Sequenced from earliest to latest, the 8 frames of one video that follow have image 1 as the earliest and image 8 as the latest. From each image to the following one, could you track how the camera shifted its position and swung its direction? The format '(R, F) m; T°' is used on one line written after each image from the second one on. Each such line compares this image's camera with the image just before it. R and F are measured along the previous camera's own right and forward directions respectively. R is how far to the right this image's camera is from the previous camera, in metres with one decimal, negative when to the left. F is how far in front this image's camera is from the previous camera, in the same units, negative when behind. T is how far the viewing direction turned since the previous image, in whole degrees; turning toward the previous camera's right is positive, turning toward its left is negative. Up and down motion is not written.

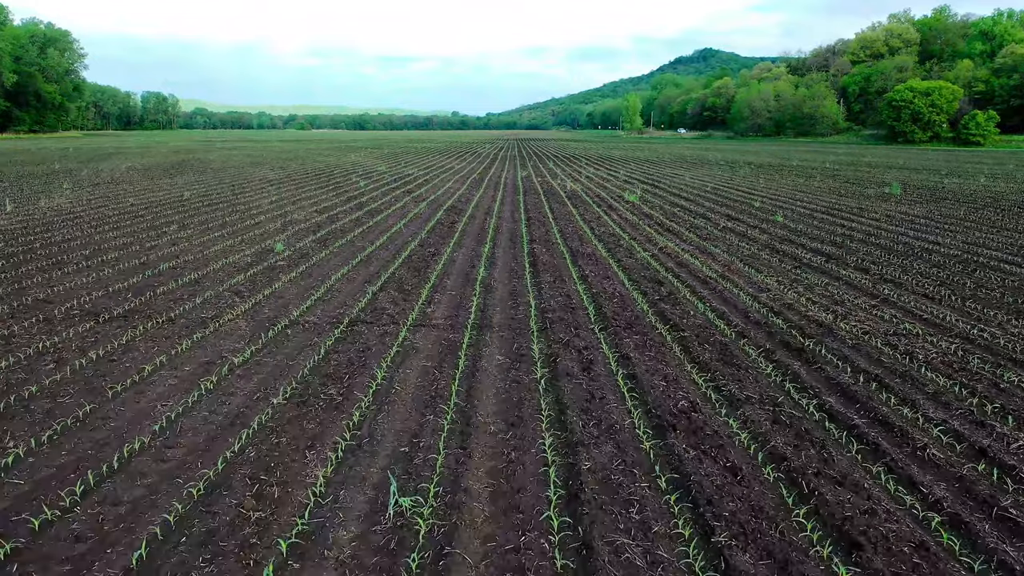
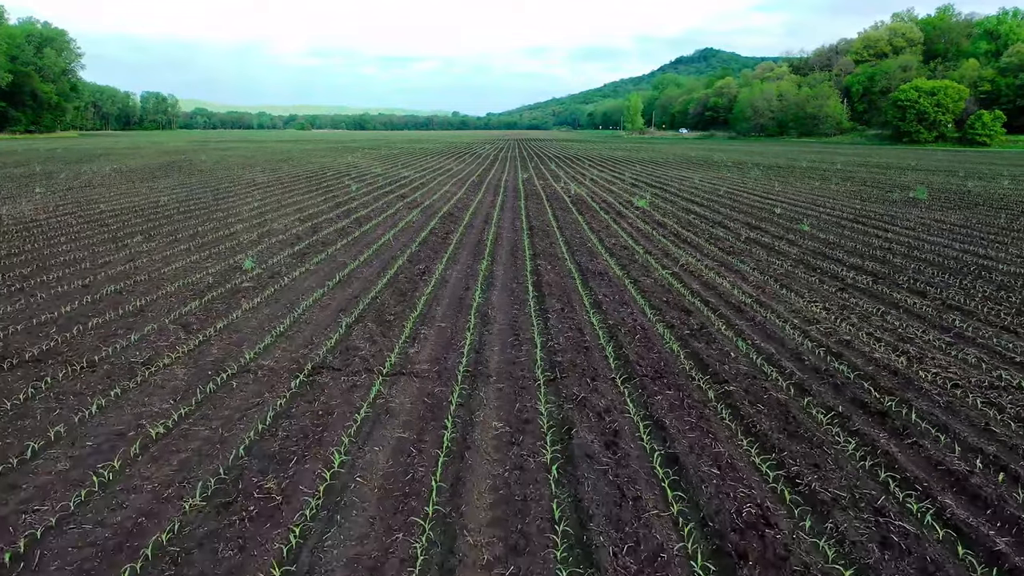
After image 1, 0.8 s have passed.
(0.0, +1.5) m; 0°
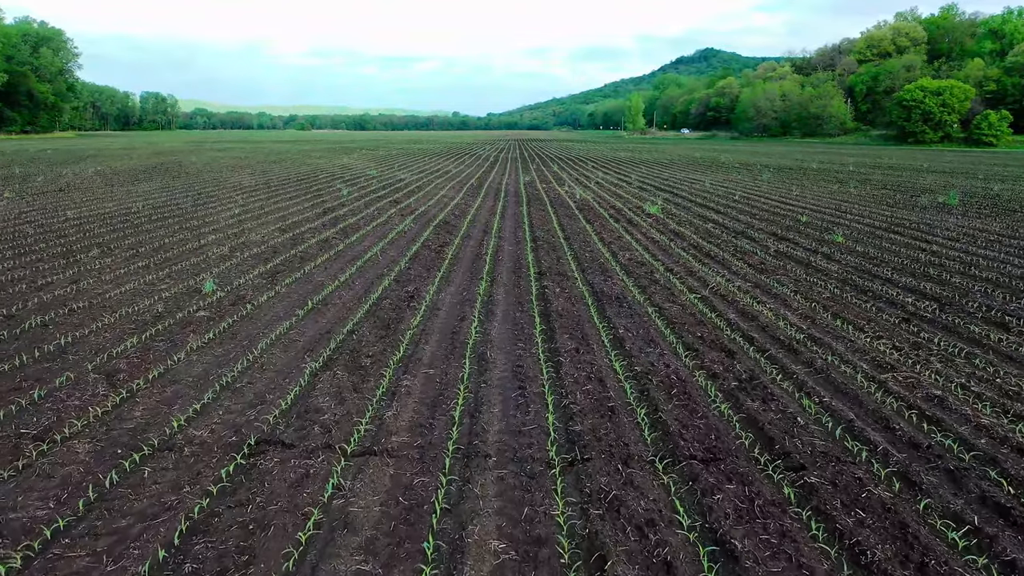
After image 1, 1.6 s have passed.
(0.0, +1.5) m; 0°
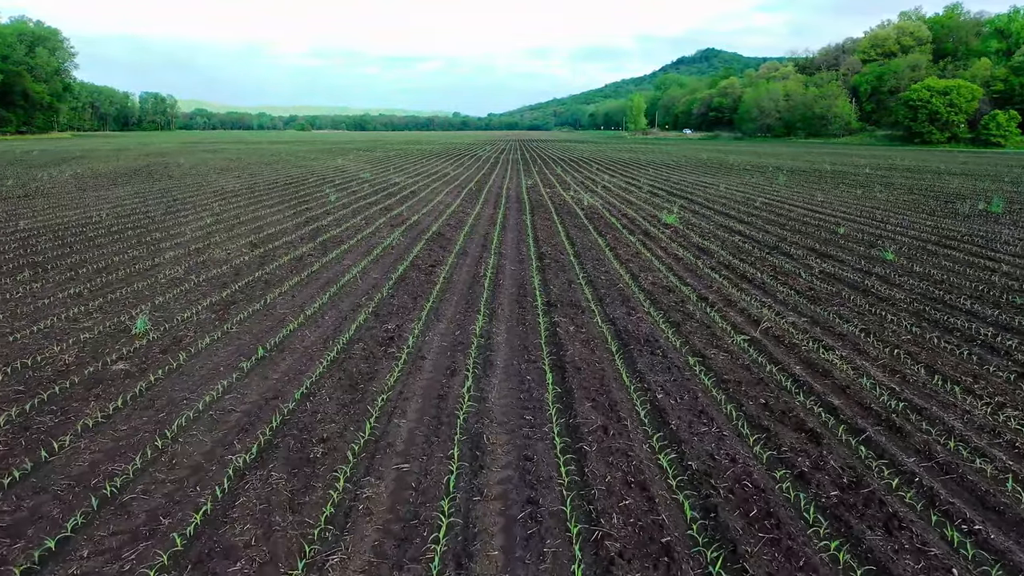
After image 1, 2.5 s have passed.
(0.0, +1.8) m; 0°
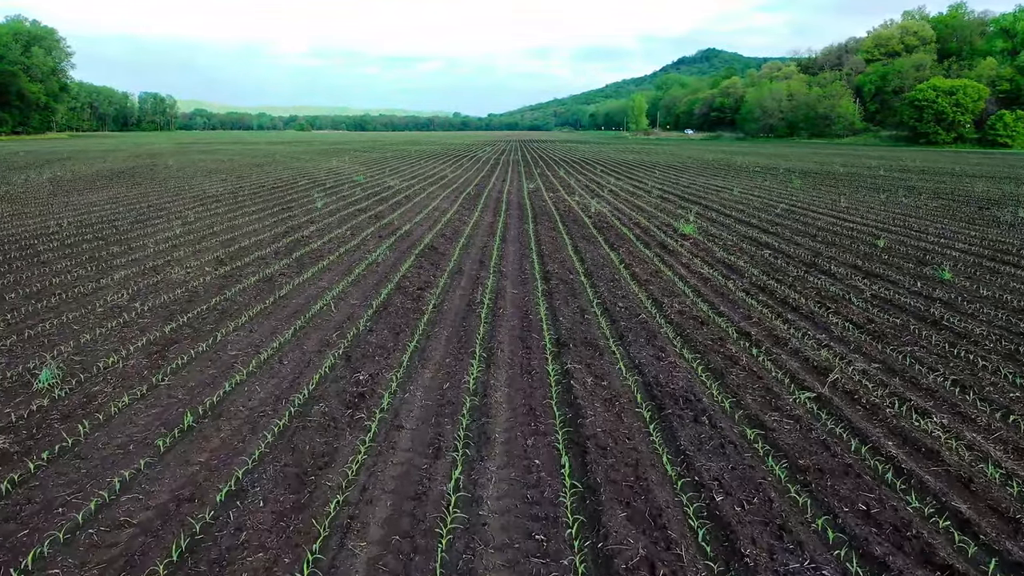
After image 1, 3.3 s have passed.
(0.0, +1.6) m; 0°
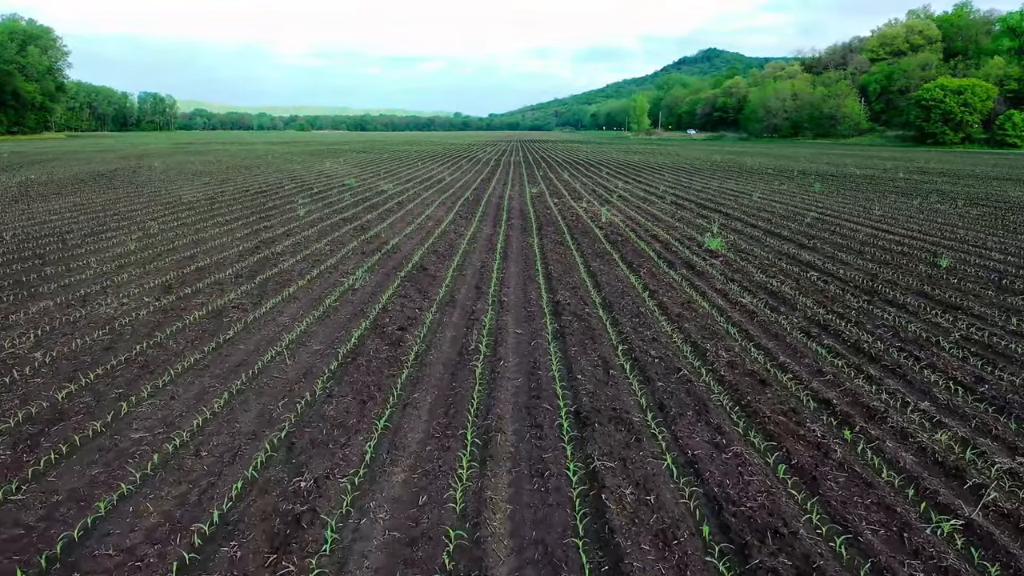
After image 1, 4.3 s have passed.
(0.0, +1.9) m; 0°
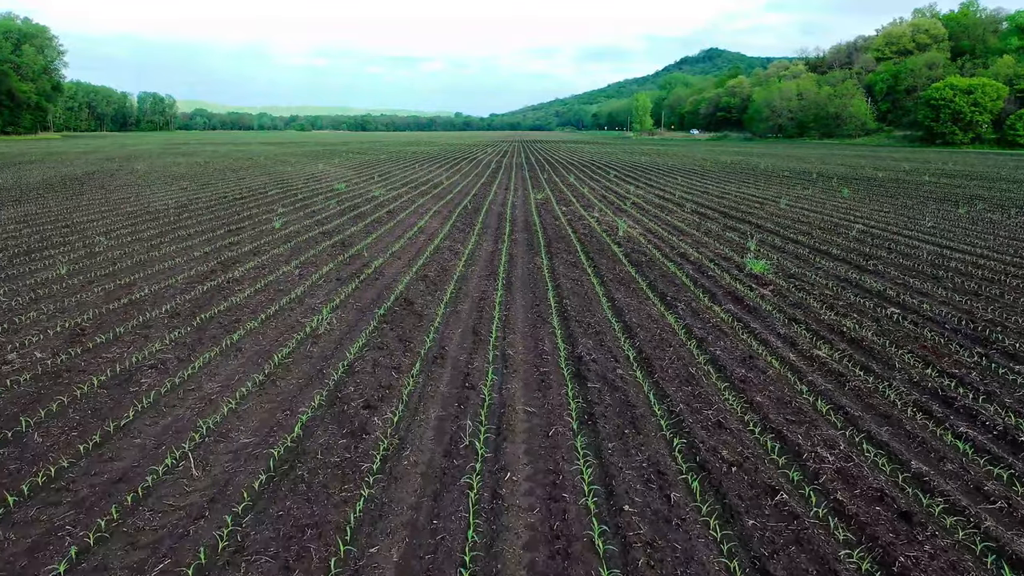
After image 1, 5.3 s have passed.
(-0.1, +2.2) m; 0°
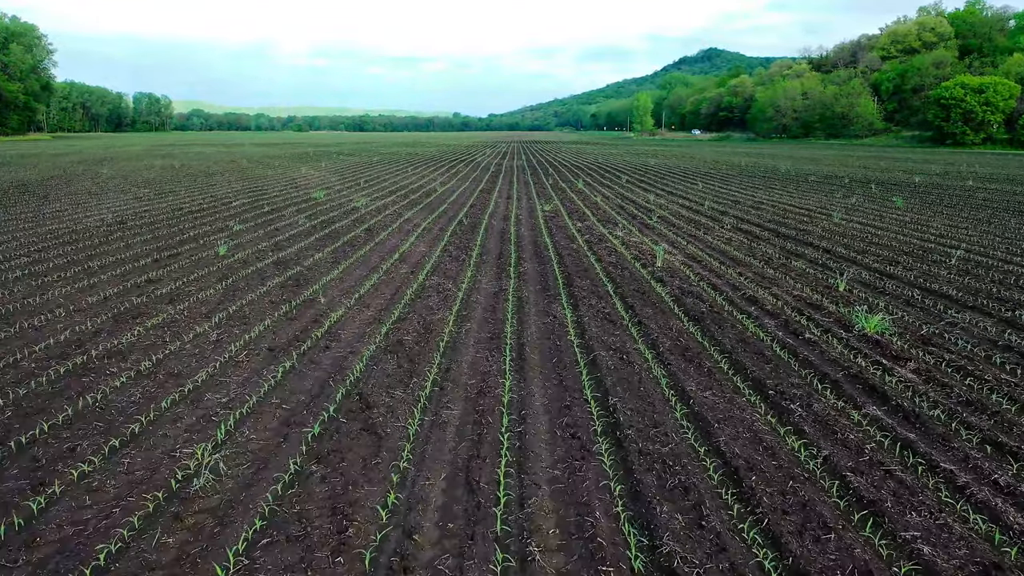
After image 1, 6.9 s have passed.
(-0.1, +3.5) m; 0°
